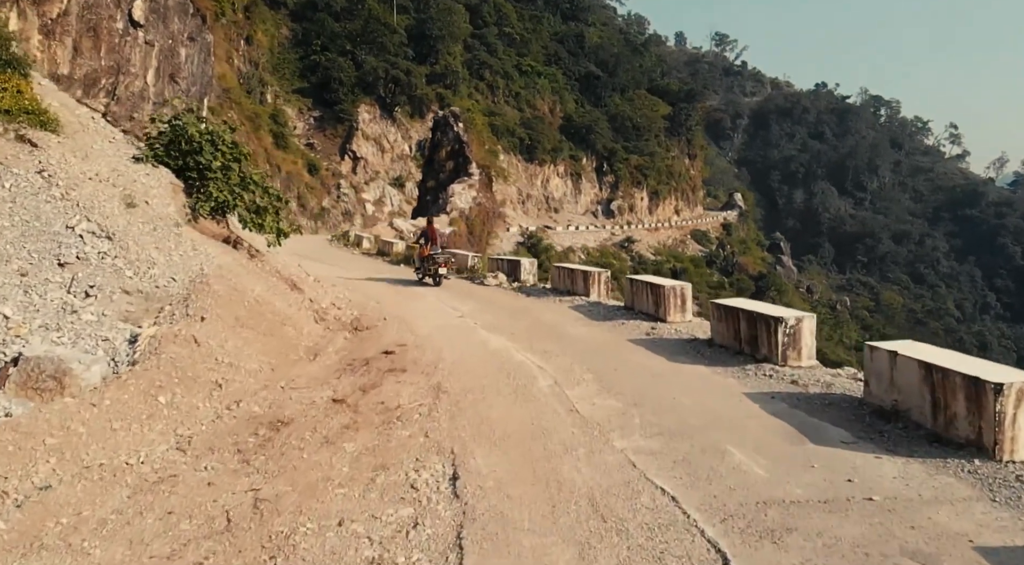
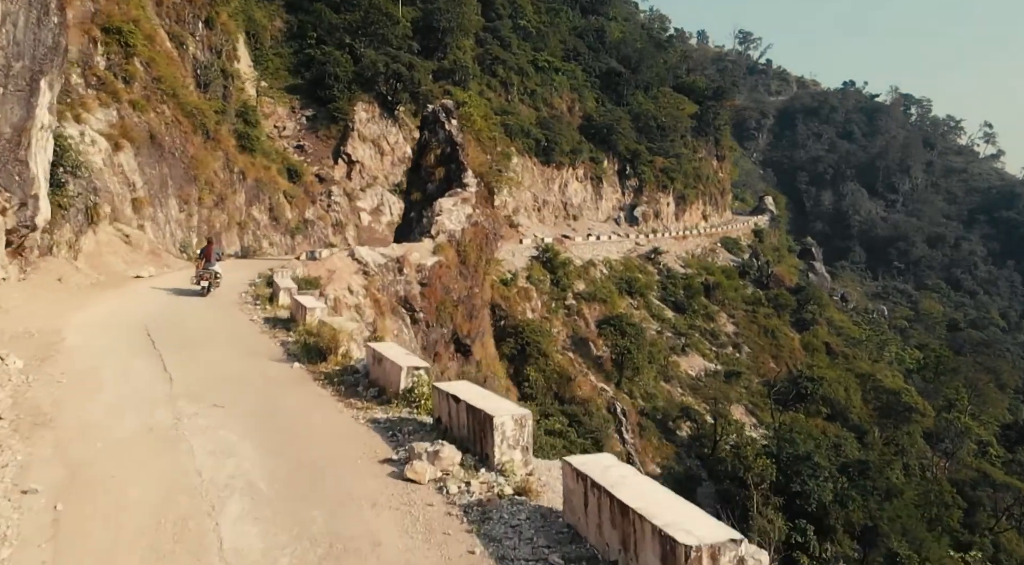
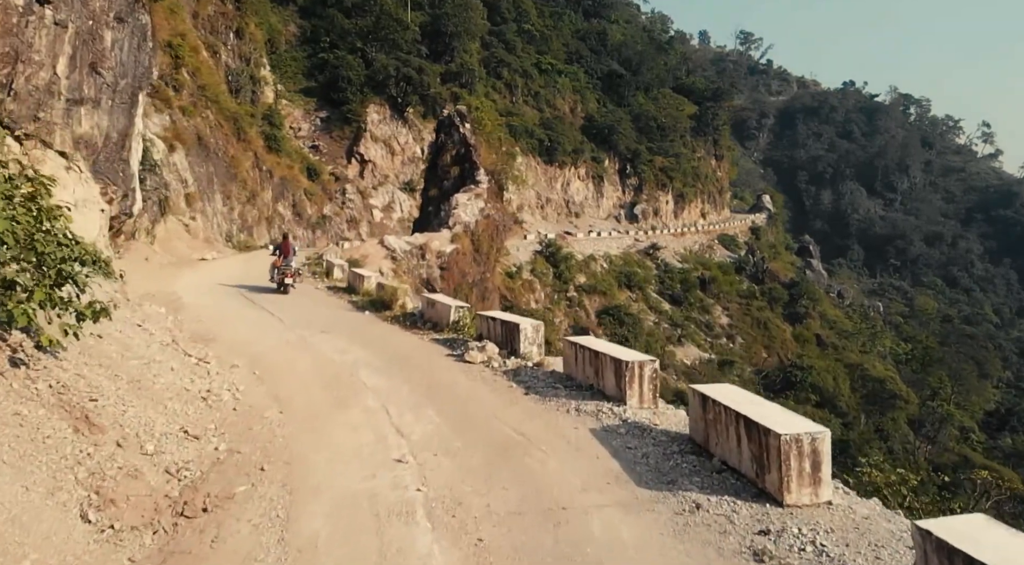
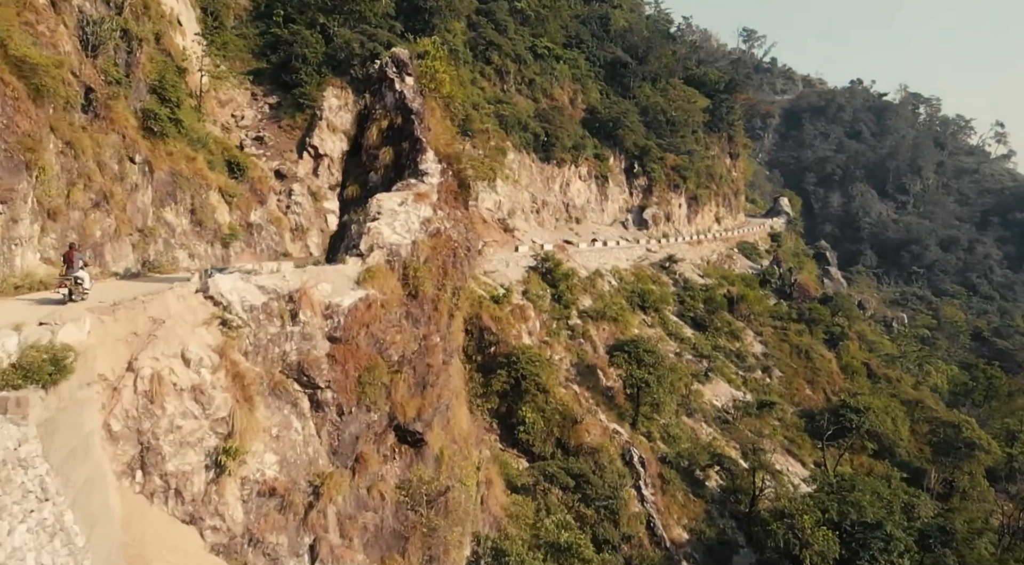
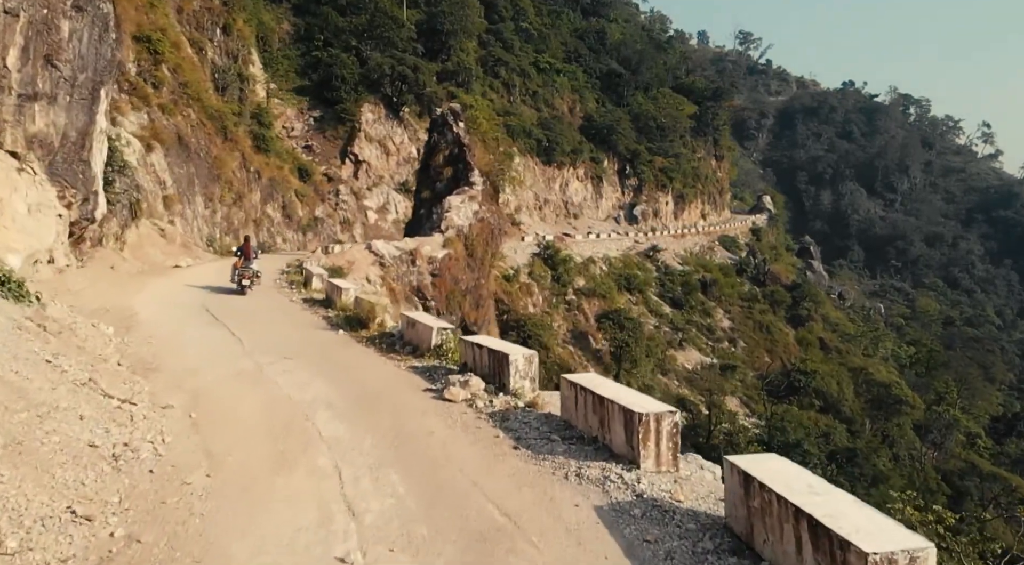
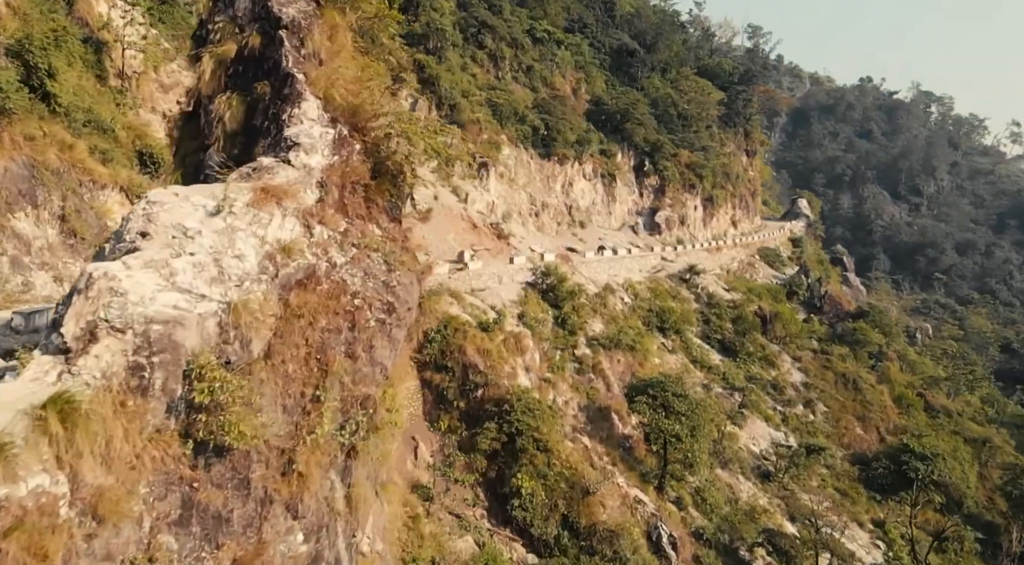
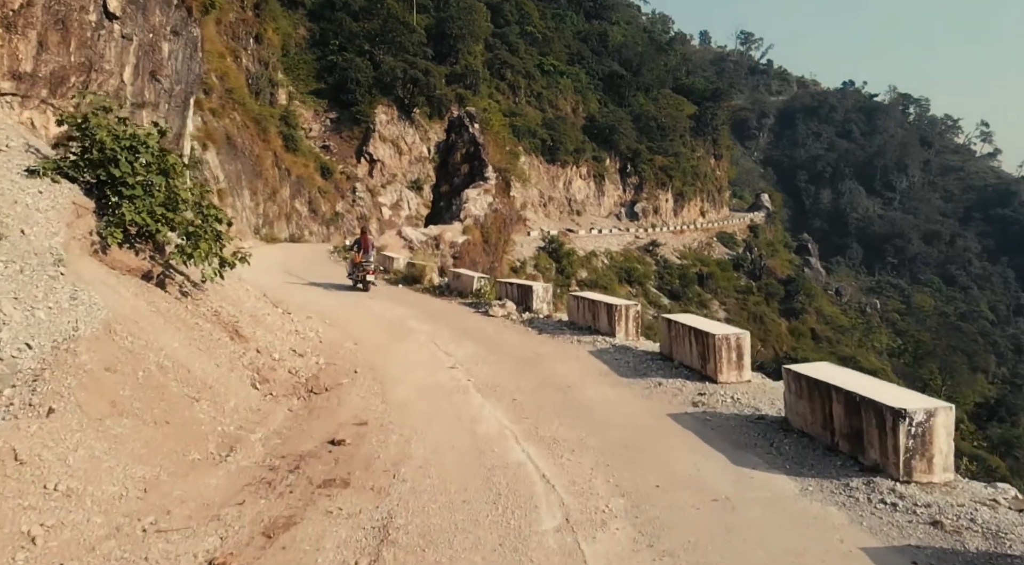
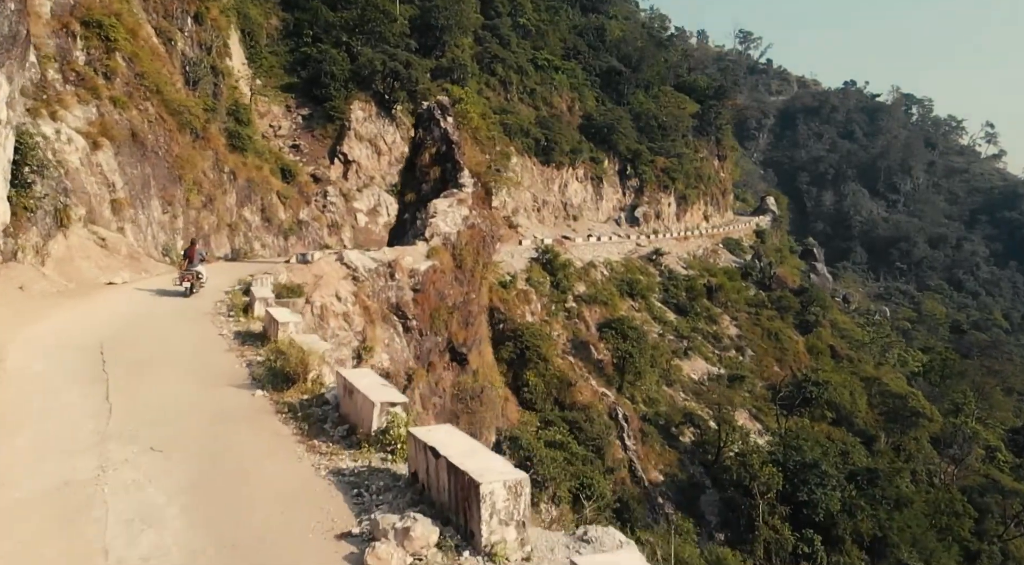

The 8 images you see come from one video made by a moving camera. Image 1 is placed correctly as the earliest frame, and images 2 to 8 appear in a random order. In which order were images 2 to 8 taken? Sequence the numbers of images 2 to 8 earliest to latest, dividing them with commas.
7, 3, 5, 2, 8, 4, 6
